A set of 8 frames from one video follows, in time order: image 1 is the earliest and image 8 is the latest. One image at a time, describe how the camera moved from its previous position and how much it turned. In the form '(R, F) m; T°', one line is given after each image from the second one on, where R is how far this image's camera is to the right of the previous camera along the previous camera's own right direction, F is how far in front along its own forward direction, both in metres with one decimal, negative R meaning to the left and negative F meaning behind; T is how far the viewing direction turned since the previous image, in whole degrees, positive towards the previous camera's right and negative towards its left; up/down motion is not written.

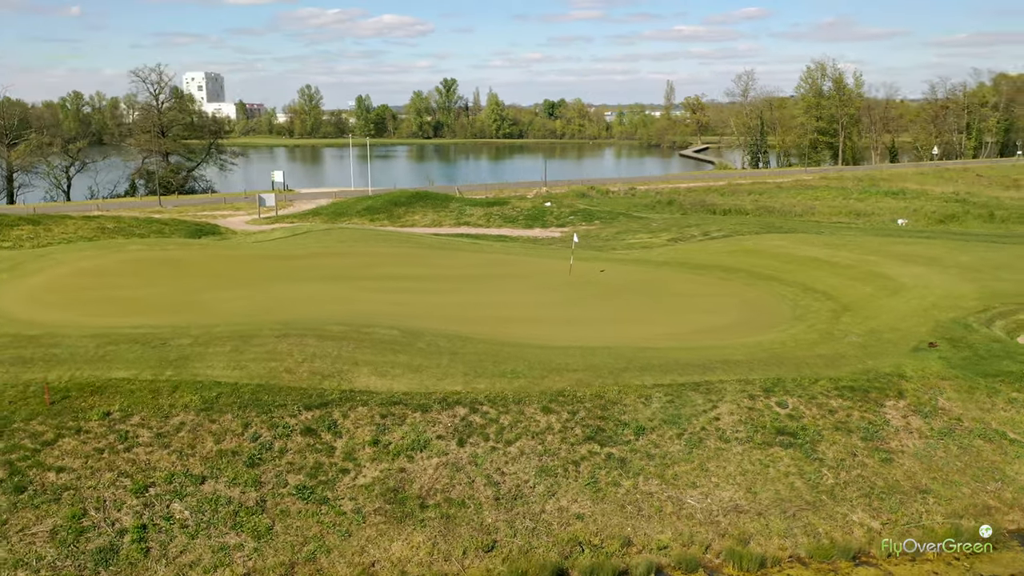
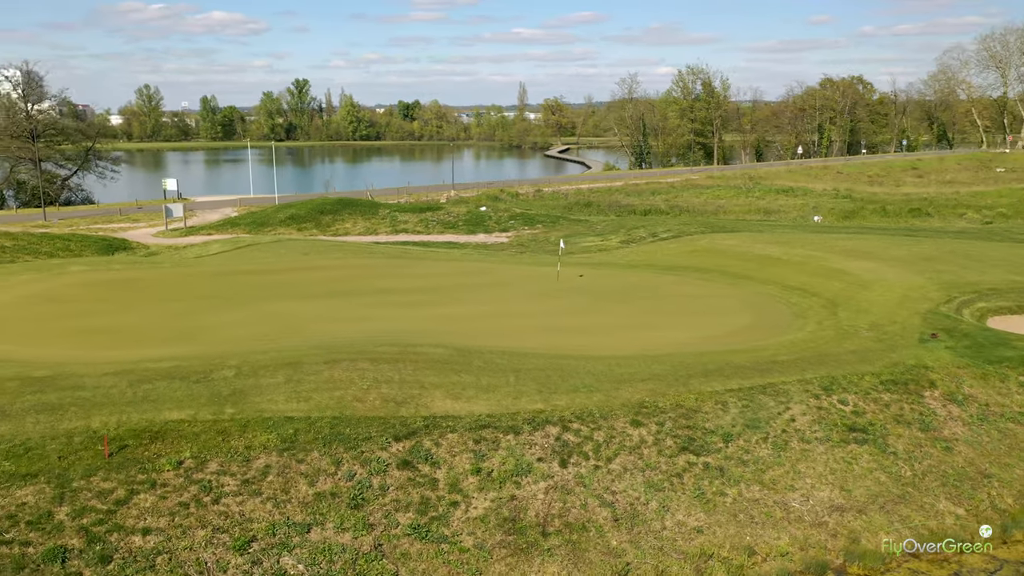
(-3.4, +0.8) m; +10°
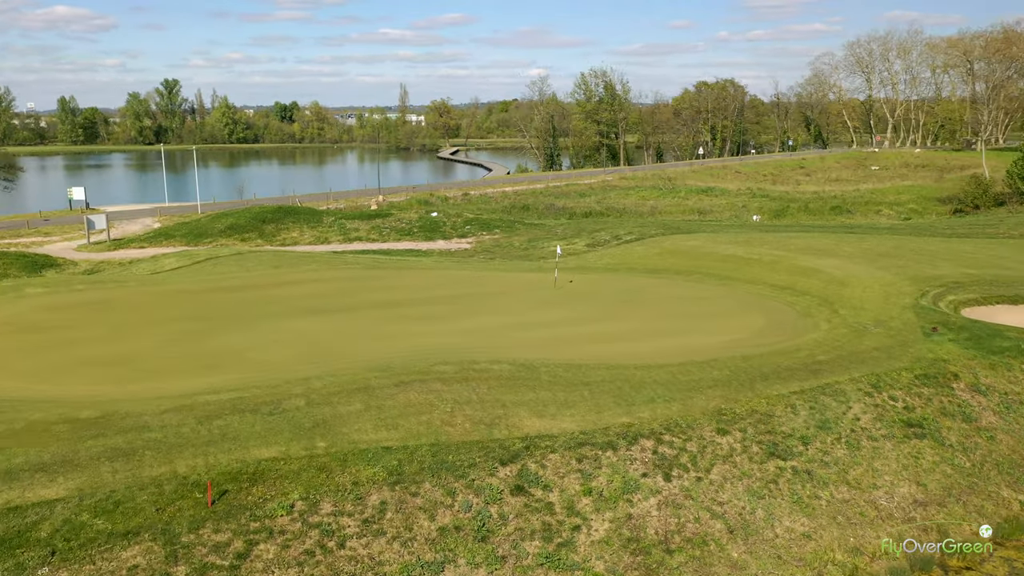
(-2.9, +0.6) m; +9°
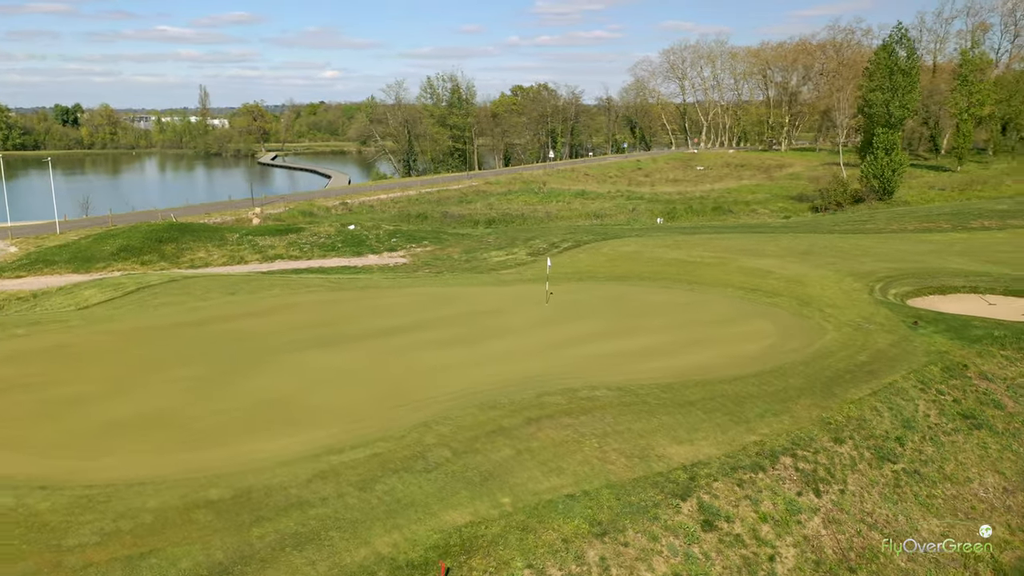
(-4.3, +1.3) m; +13°
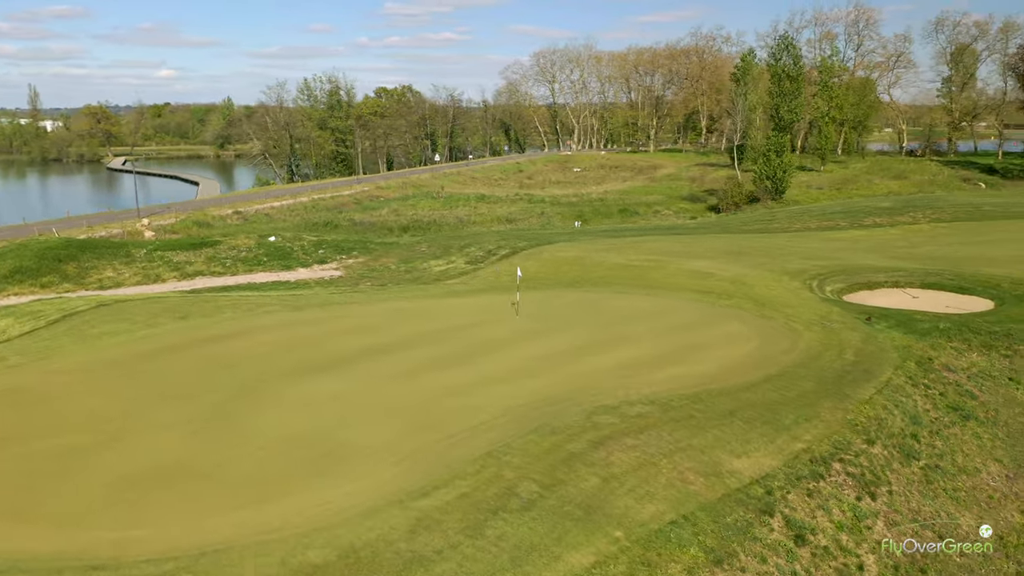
(-2.5, +0.8) m; +10°
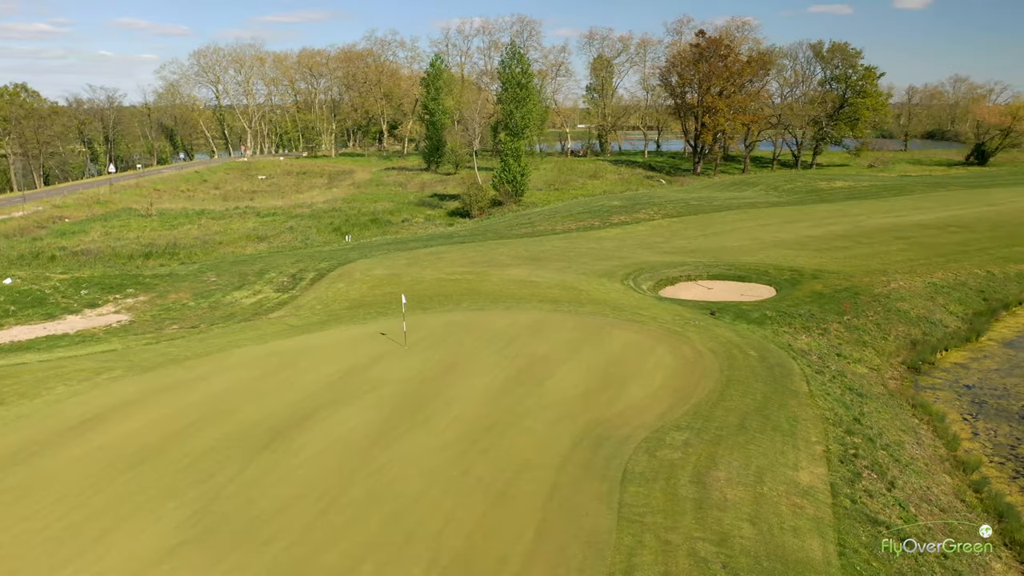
(-4.8, +2.4) m; +24°
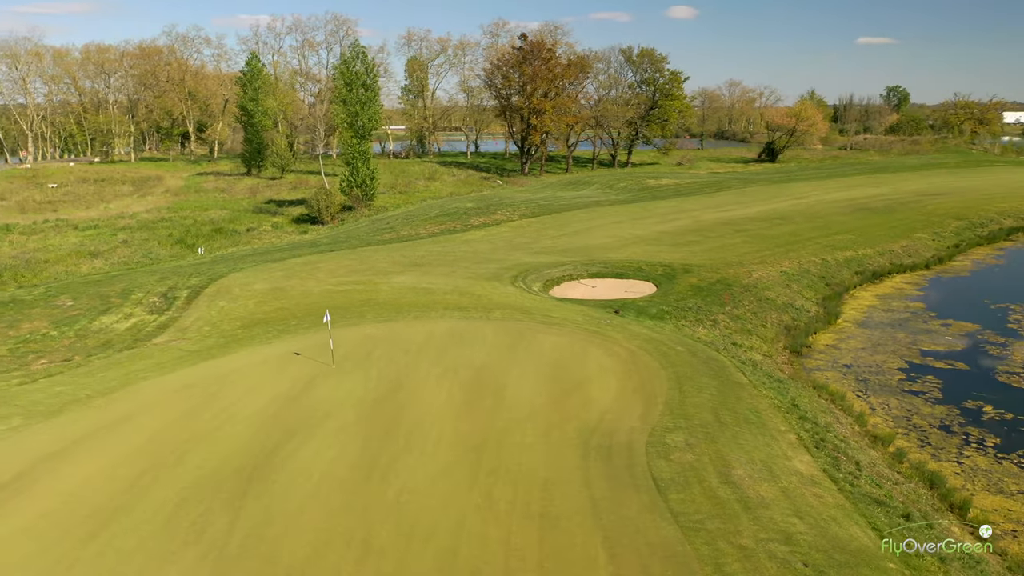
(-2.5, +0.8) m; +13°
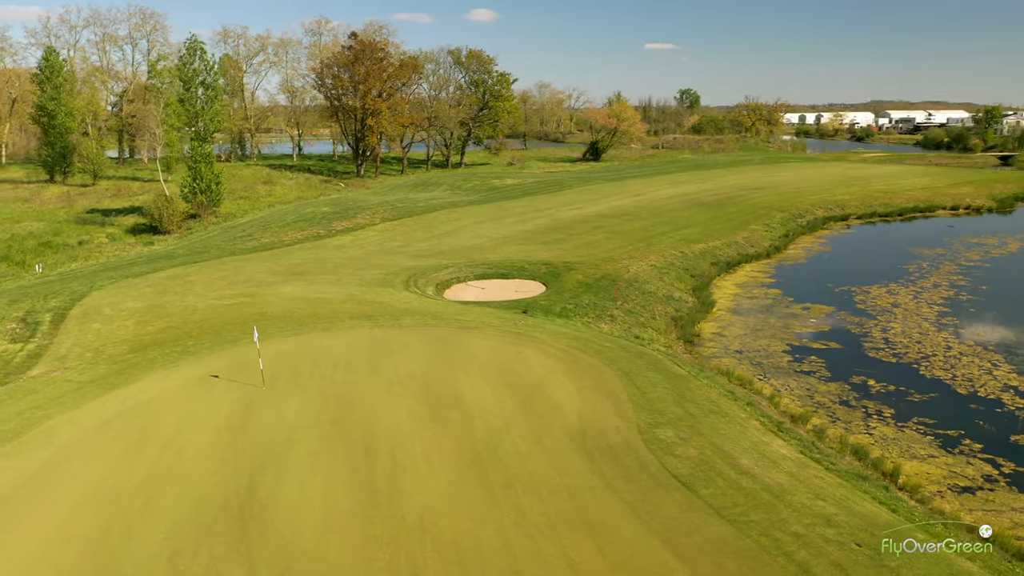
(-2.3, +0.6) m; +13°
